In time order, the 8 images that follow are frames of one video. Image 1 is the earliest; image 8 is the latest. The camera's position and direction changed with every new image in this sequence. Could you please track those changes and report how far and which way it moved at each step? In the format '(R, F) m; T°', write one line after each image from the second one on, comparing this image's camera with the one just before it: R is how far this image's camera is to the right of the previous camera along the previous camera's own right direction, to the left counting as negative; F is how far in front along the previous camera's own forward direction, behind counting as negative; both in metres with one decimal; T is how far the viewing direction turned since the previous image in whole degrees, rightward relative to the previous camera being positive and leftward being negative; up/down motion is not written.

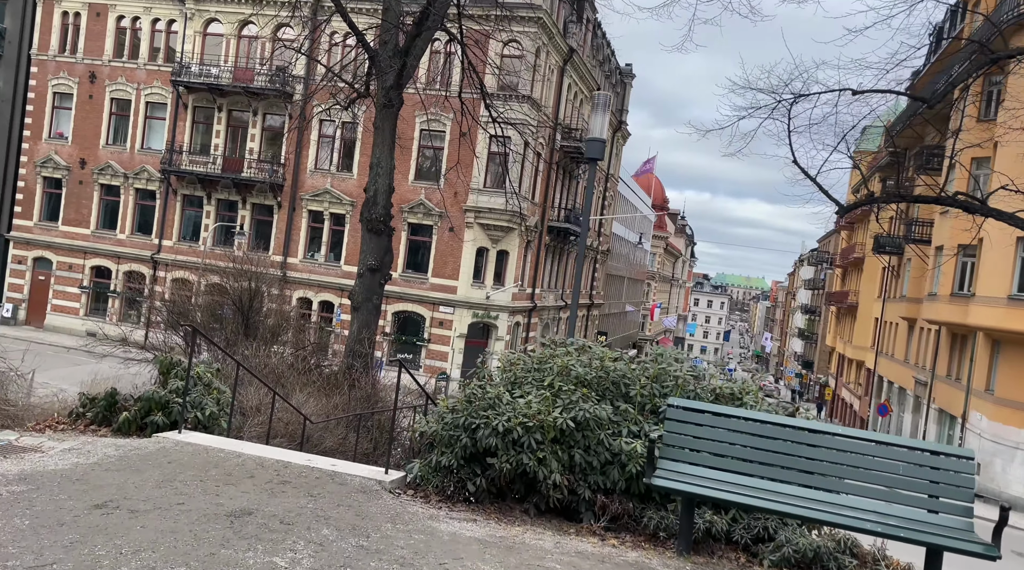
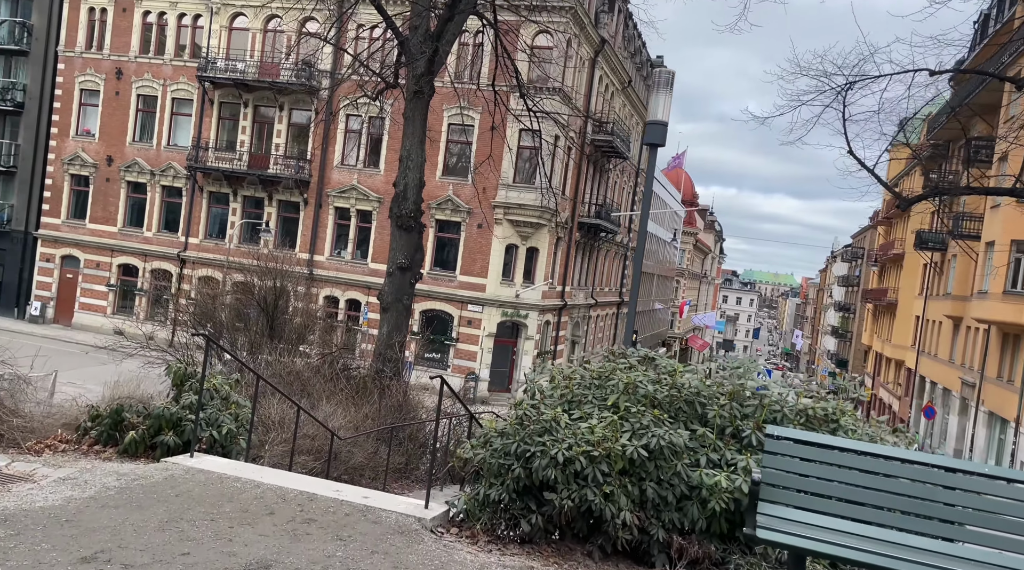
(-0.2, +0.7) m; -2°
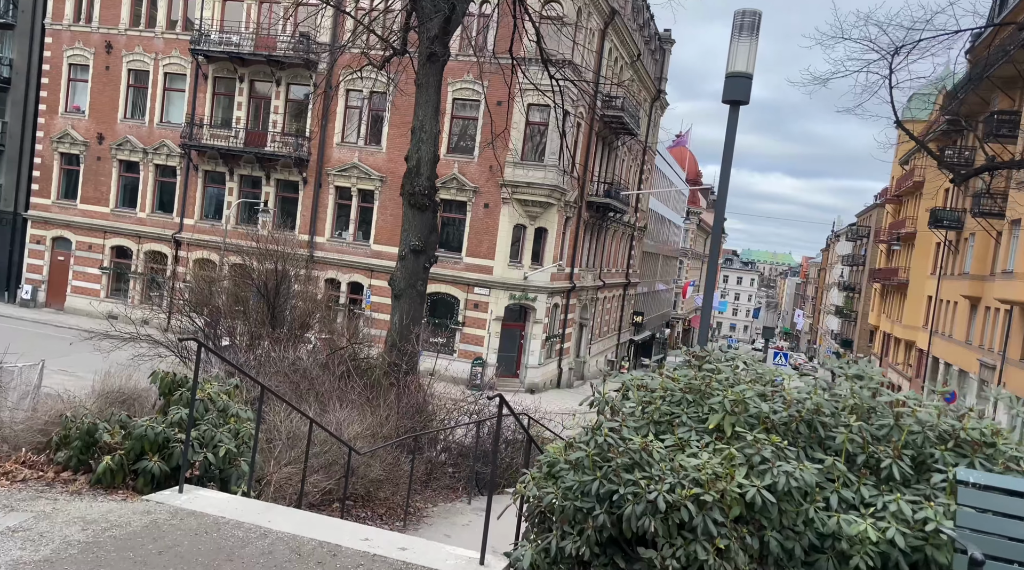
(-0.3, +0.9) m; 0°
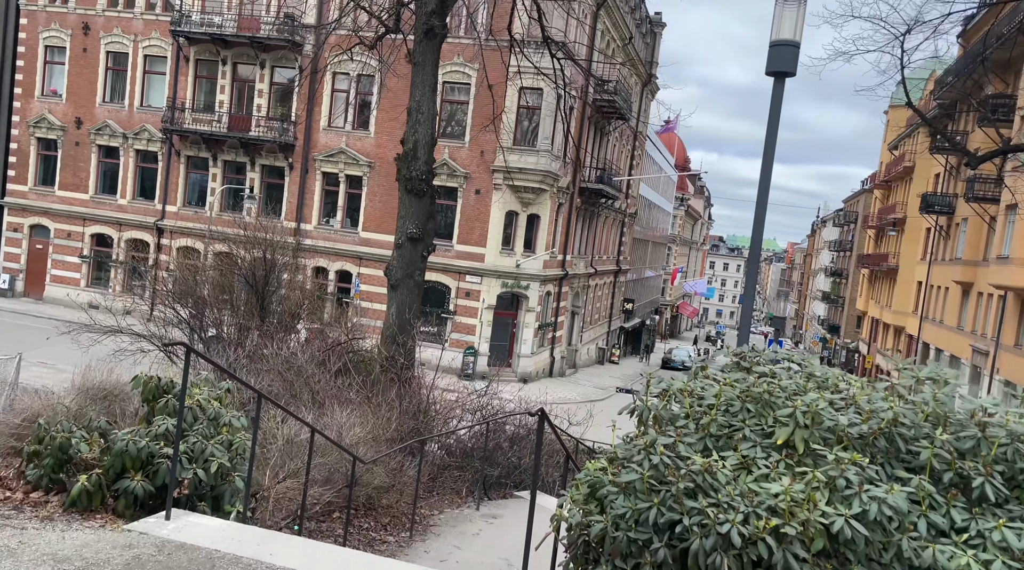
(-0.2, +0.4) m; +1°
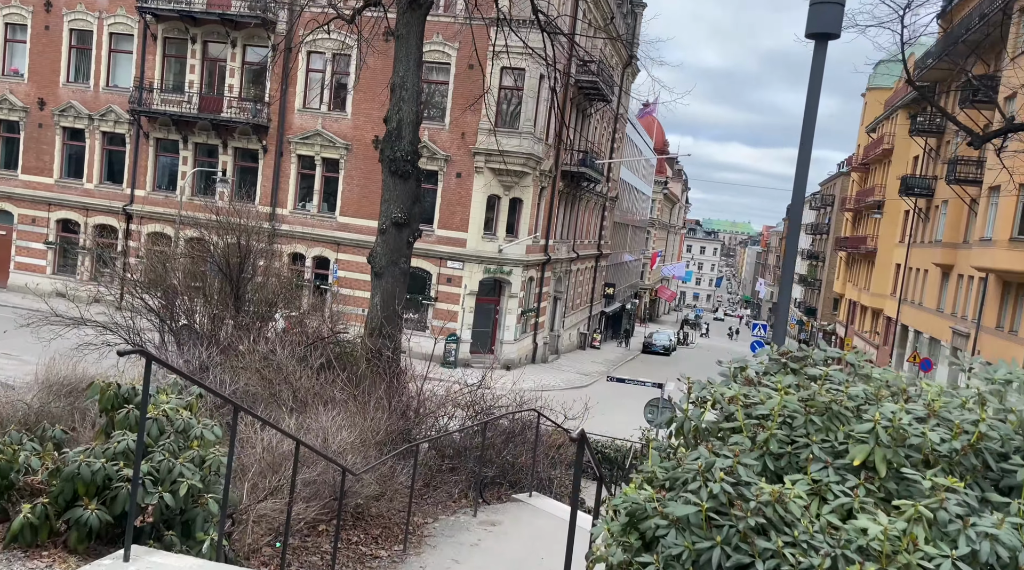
(-0.2, +0.5) m; +2°
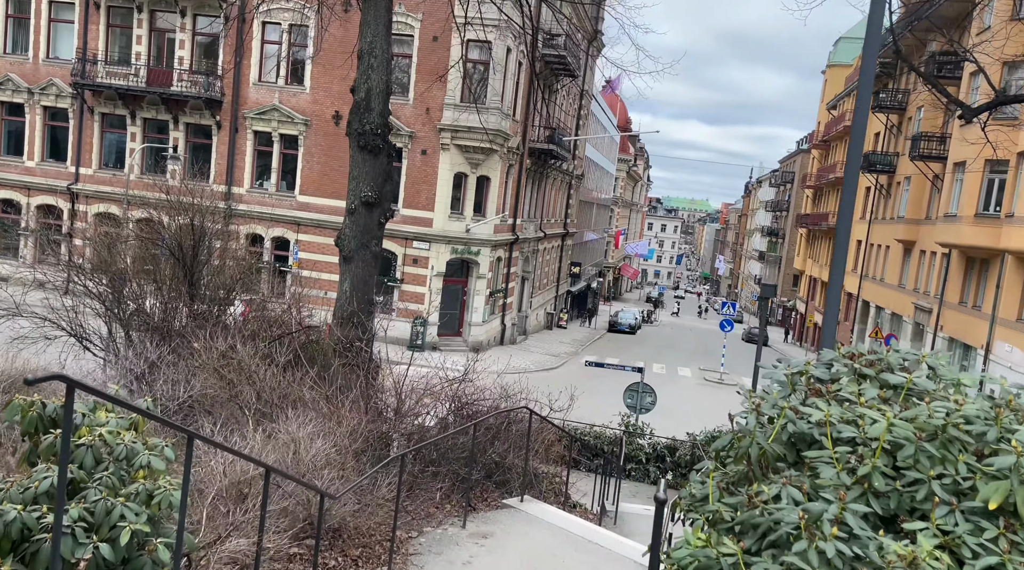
(-0.2, +0.6) m; +3°
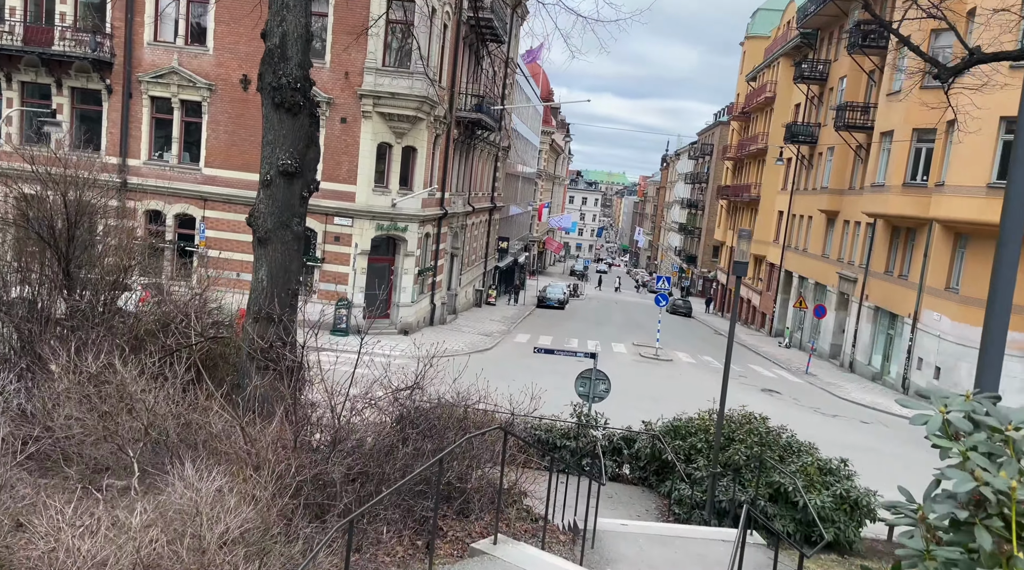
(-0.3, +1.2) m; +6°
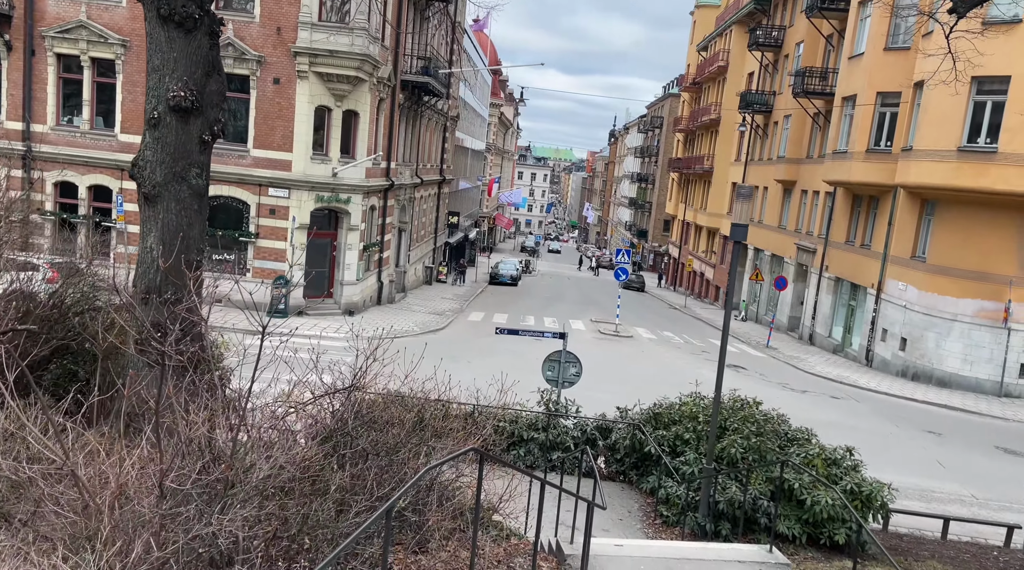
(-0.1, +1.3) m; +4°
